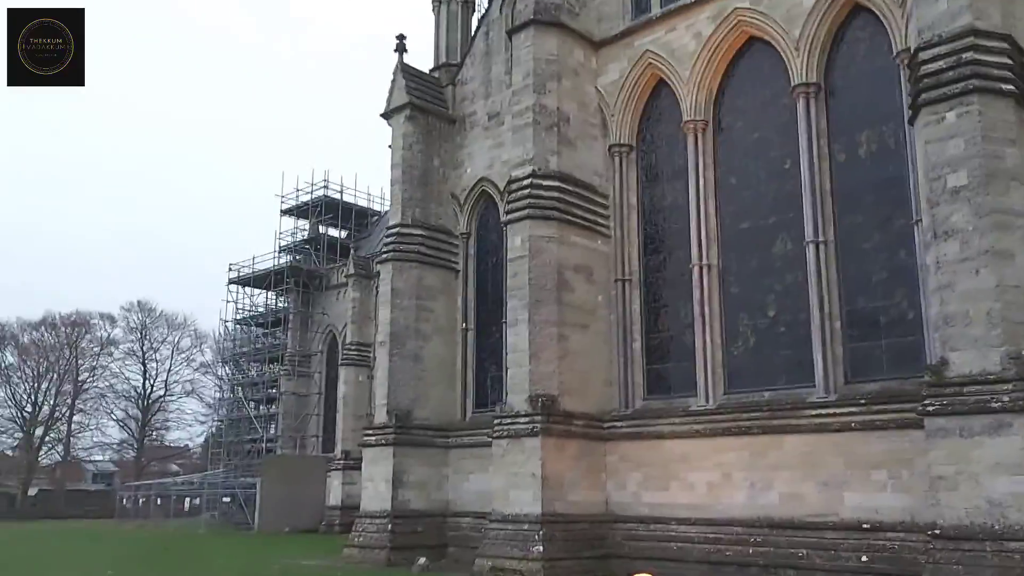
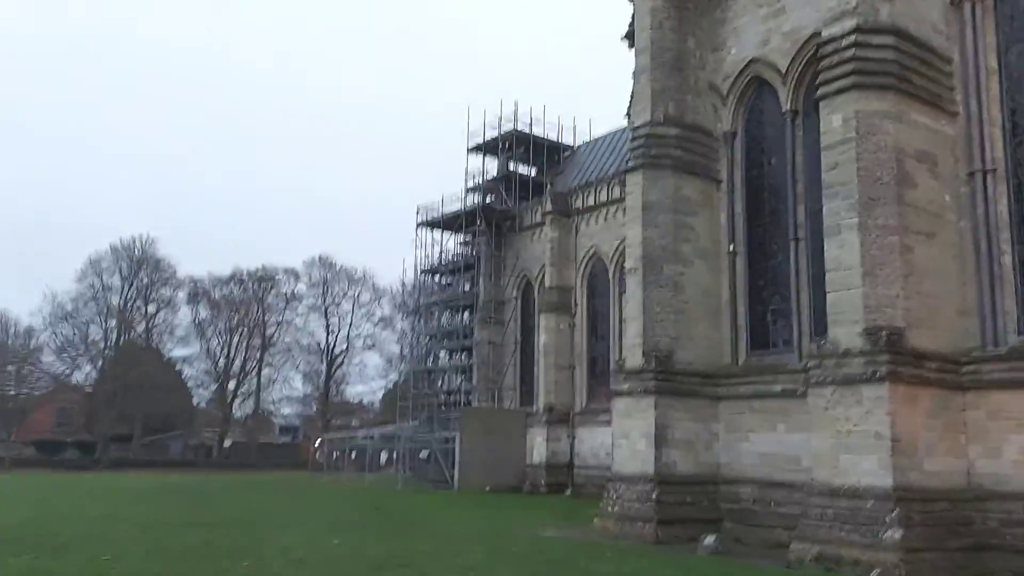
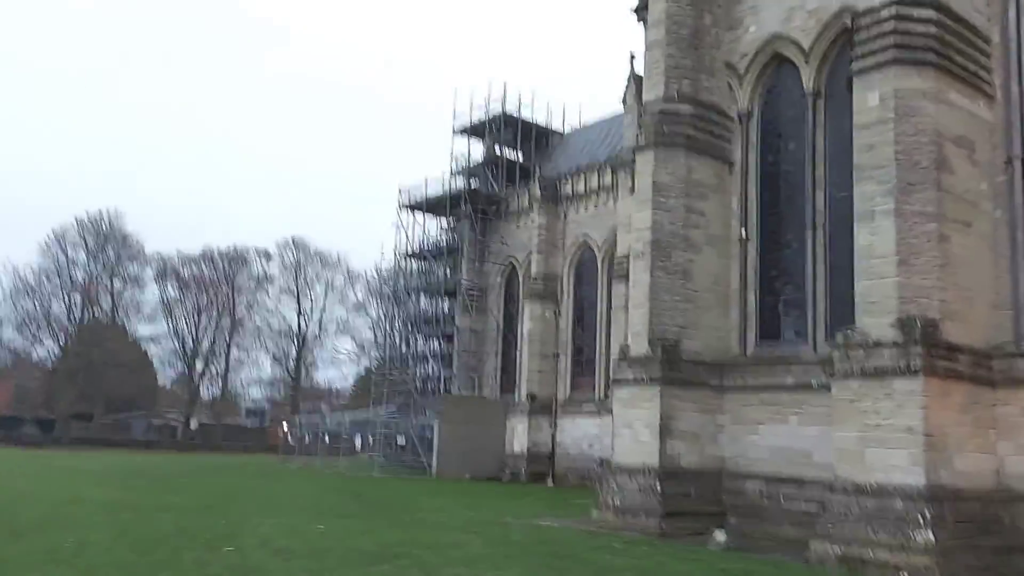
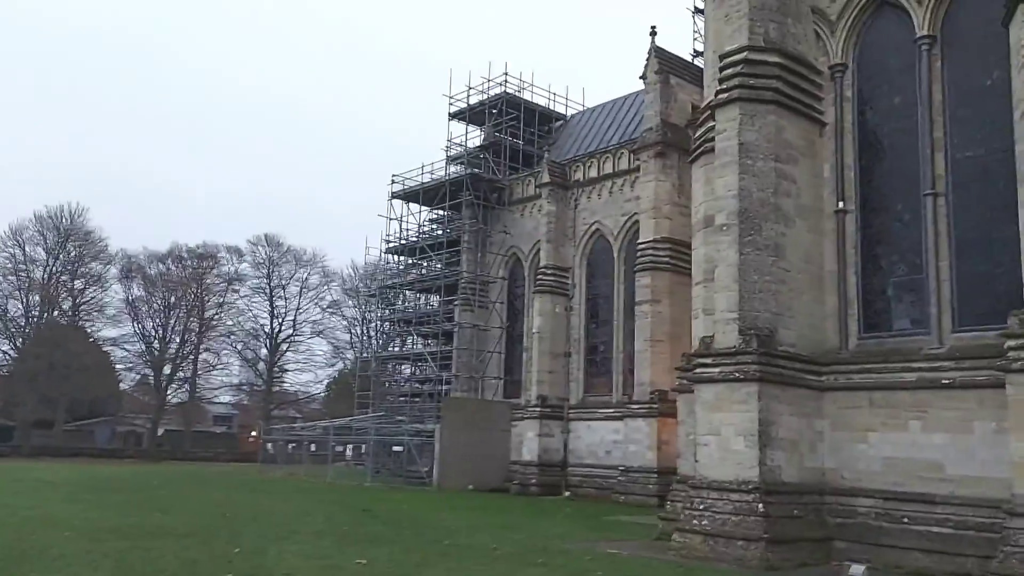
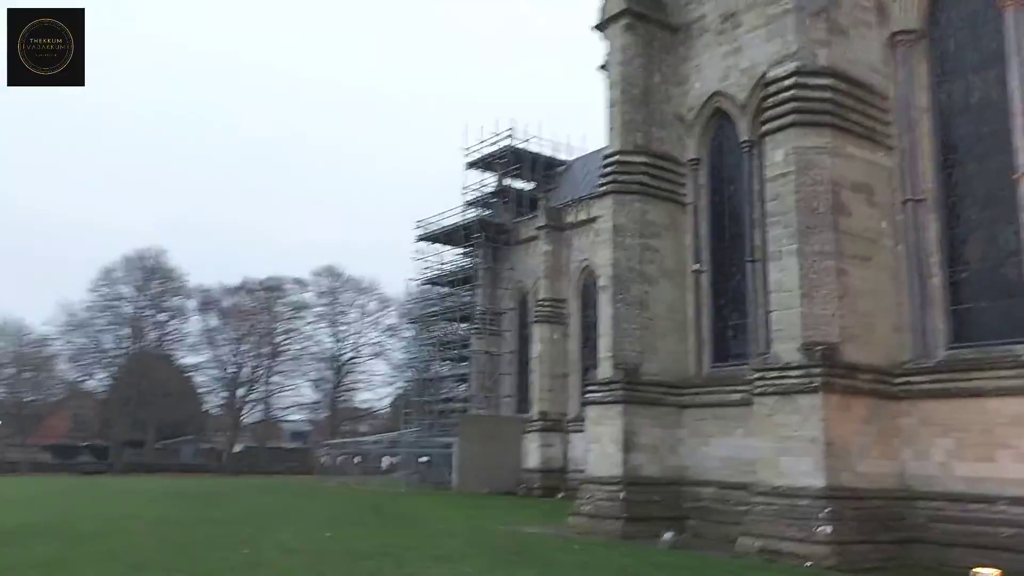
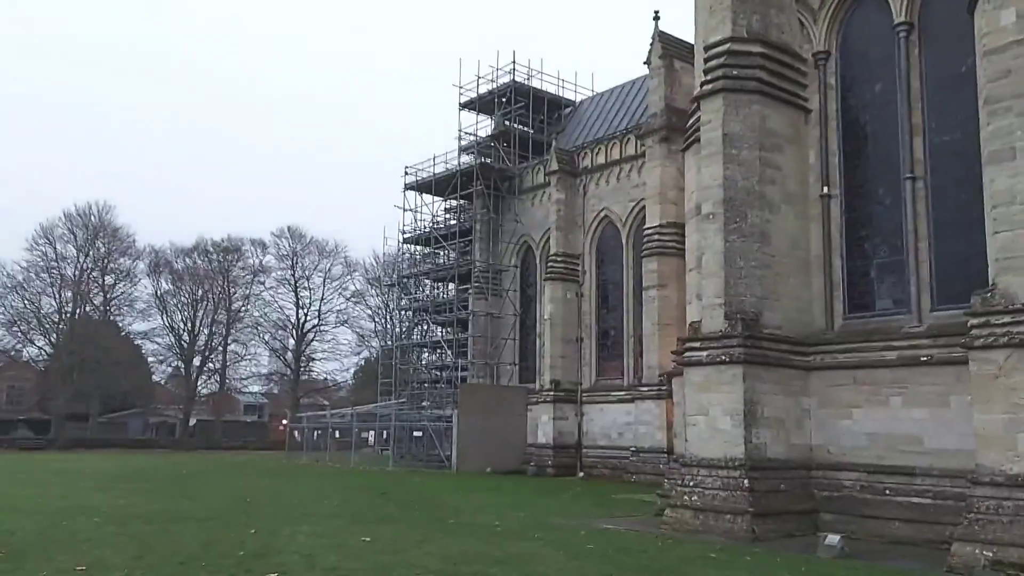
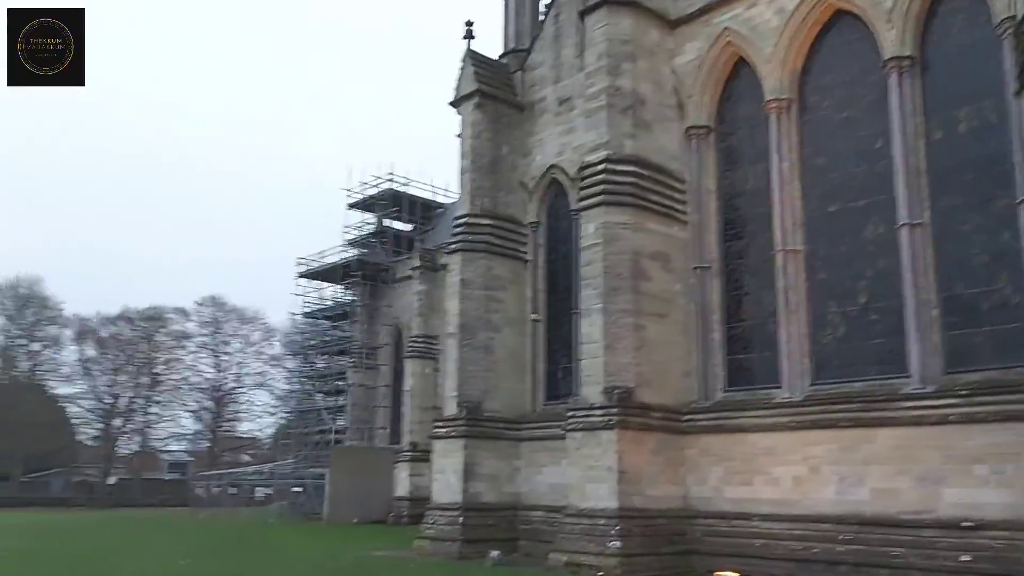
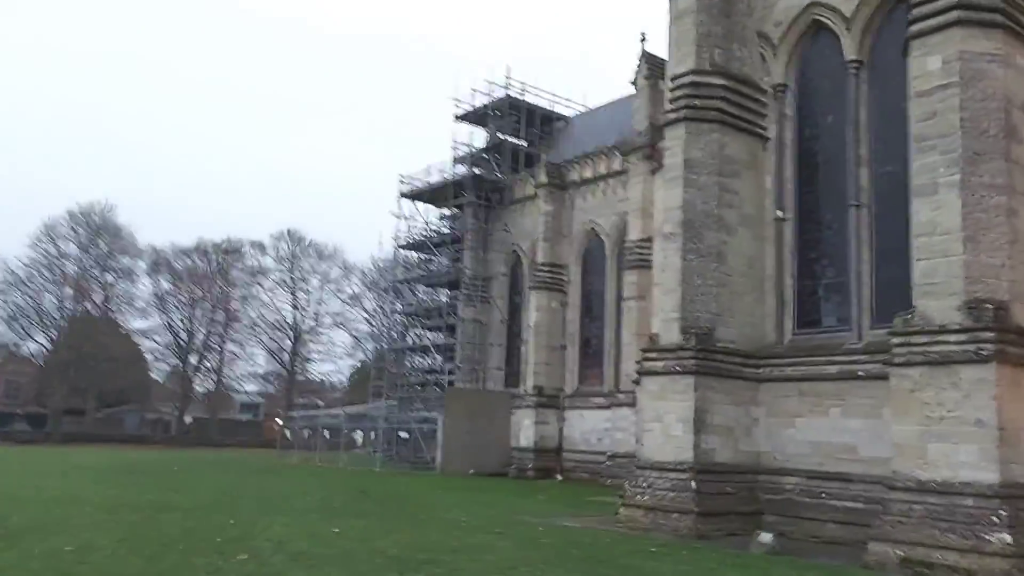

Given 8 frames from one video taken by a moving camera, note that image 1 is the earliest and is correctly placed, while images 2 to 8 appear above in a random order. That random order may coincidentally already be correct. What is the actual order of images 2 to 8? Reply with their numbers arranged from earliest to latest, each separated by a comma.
7, 5, 2, 3, 8, 6, 4
